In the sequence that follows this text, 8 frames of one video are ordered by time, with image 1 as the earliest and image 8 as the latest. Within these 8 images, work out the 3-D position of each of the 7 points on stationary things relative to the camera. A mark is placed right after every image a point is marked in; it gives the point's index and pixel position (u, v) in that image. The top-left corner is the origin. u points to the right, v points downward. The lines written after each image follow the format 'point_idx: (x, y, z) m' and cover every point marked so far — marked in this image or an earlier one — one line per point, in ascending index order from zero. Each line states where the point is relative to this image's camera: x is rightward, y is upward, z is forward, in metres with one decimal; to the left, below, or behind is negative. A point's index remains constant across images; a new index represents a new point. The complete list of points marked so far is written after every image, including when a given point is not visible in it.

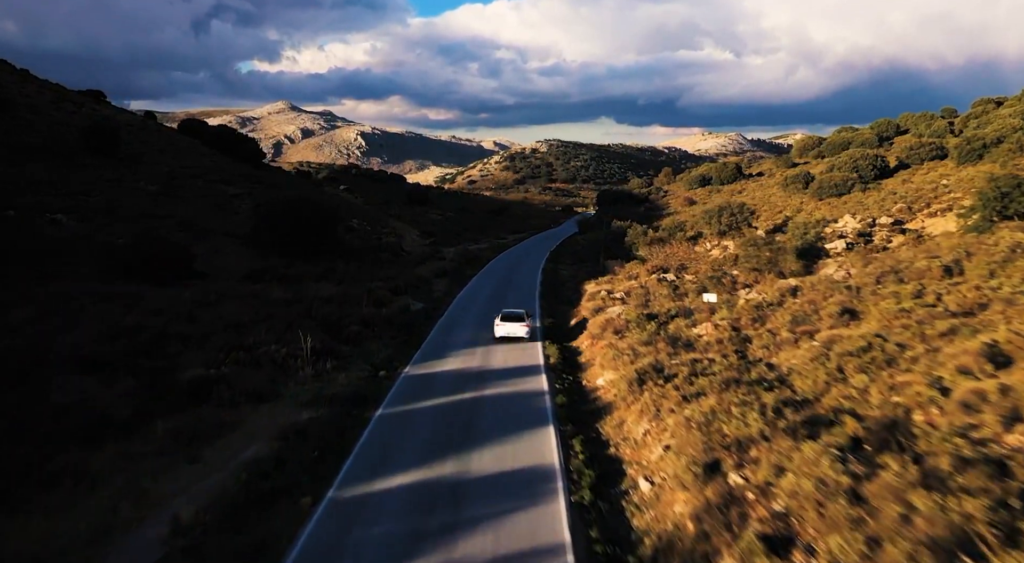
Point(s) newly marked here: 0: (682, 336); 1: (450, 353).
0: (+3.1, -1.0, +11.2) m
1: (-1.1, -1.4, +11.9) m
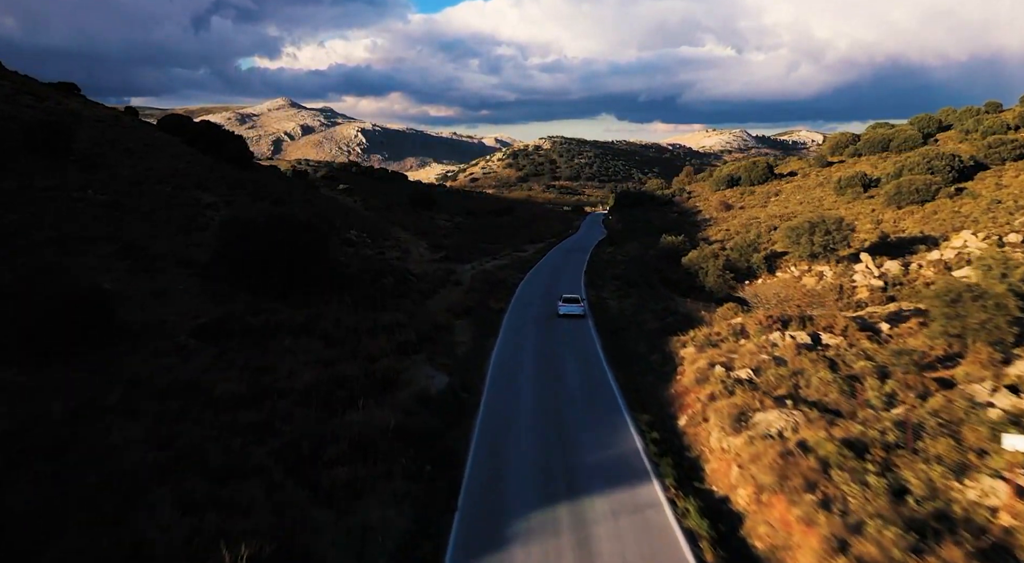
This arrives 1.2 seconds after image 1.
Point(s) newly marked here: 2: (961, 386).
0: (+4.2, -2.2, +5.9) m
1: (0.0, -2.6, +6.6) m
2: (+6.5, -1.5, +9.1) m
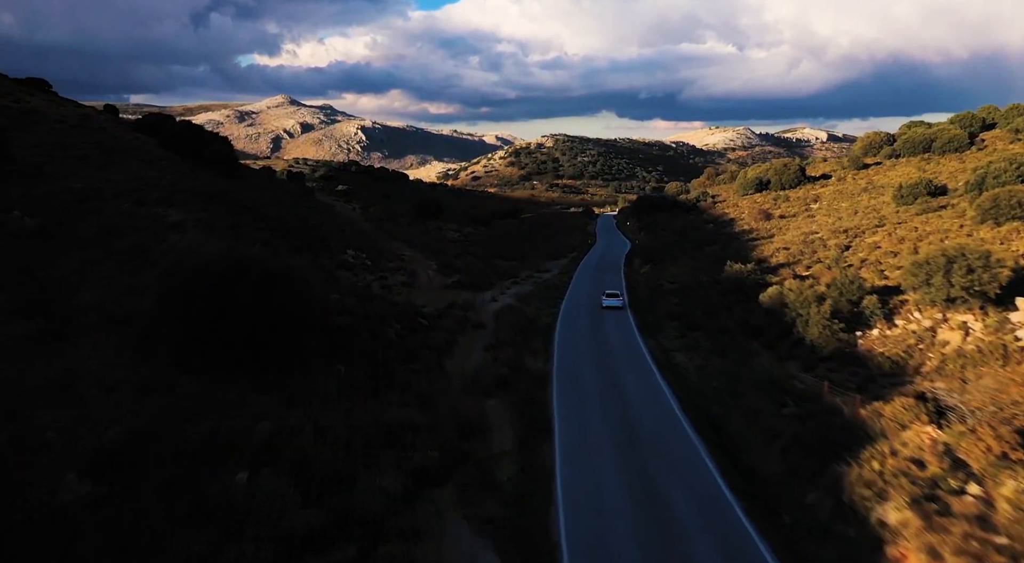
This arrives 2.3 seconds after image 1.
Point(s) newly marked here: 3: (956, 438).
0: (+5.3, -3.6, +1.1) m
1: (+1.1, -4.0, +1.7) m
2: (+7.5, -2.9, +4.2) m
3: (+6.4, -2.3, +9.1) m
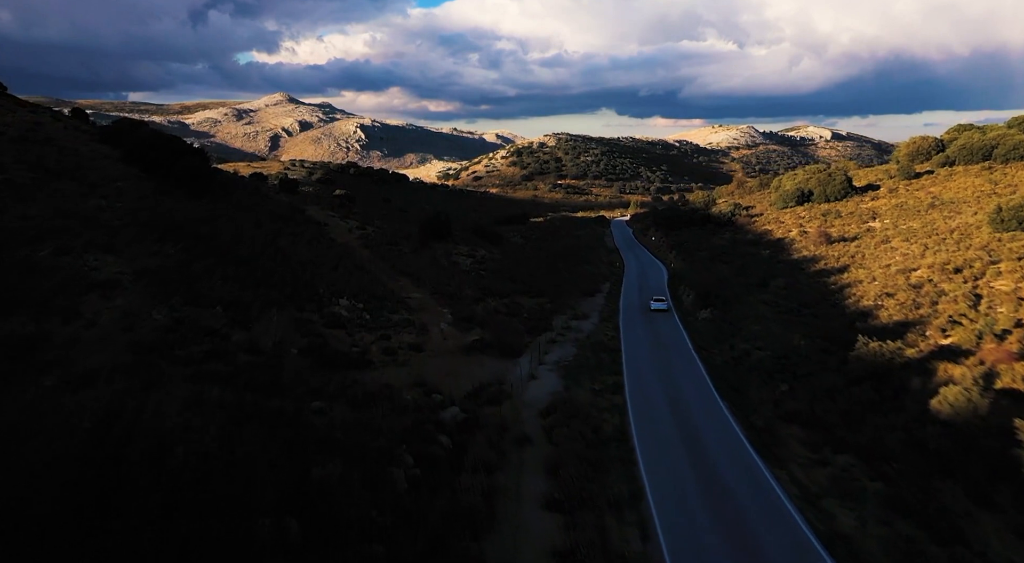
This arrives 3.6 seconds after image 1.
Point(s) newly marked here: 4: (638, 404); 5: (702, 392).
0: (+6.7, -5.8, -4.9) m
1: (+2.4, -6.1, -4.3) m
2: (+8.9, -5.0, -1.8) m
3: (+7.7, -4.4, +3.1) m
4: (+3.2, -3.3, +15.5) m
5: (+5.2, -3.1, +17.2) m
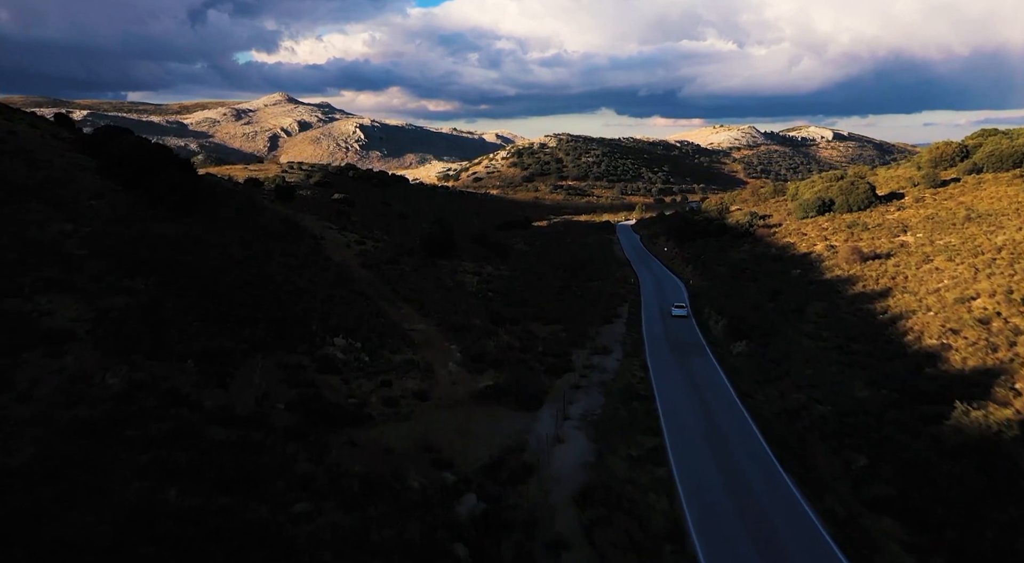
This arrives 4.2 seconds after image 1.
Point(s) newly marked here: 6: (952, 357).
0: (+7.3, -7.0, -7.6) m
1: (+3.0, -7.3, -7.0) m
2: (+9.5, -6.2, -4.5) m
3: (+8.3, -5.6, +0.4) m
4: (+3.8, -4.5, +12.8) m
5: (+5.8, -4.3, +14.5) m
6: (+13.4, -2.2, +19.3) m
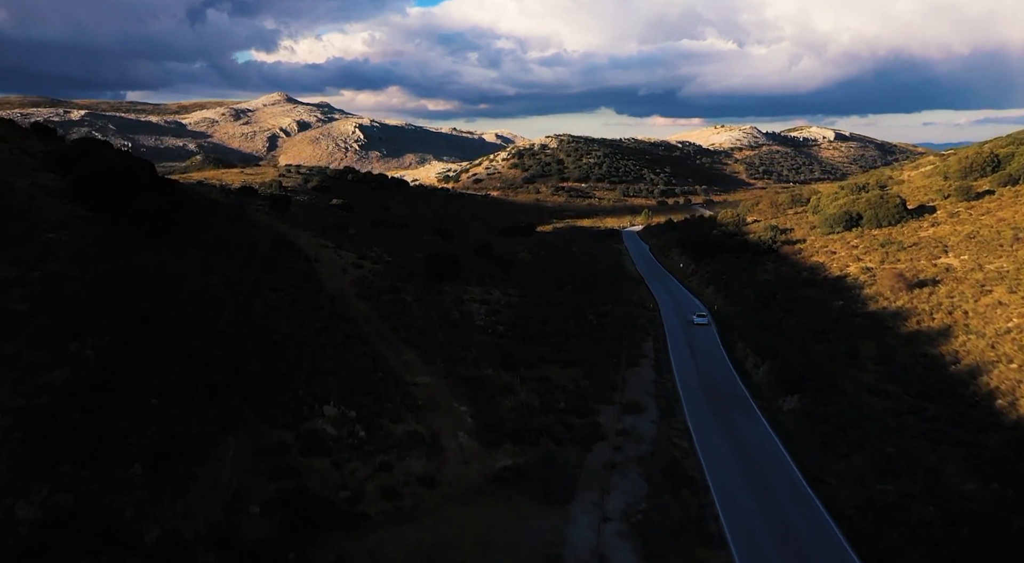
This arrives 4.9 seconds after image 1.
0: (+7.9, -8.6, -10.8) m
1: (+3.7, -8.9, -10.1) m
2: (+10.1, -7.8, -7.6) m
3: (+9.0, -7.2, -2.8) m
4: (+4.4, -6.1, +9.7) m
5: (+6.4, -5.9, +11.3) m
6: (+14.0, -3.8, +16.1) m
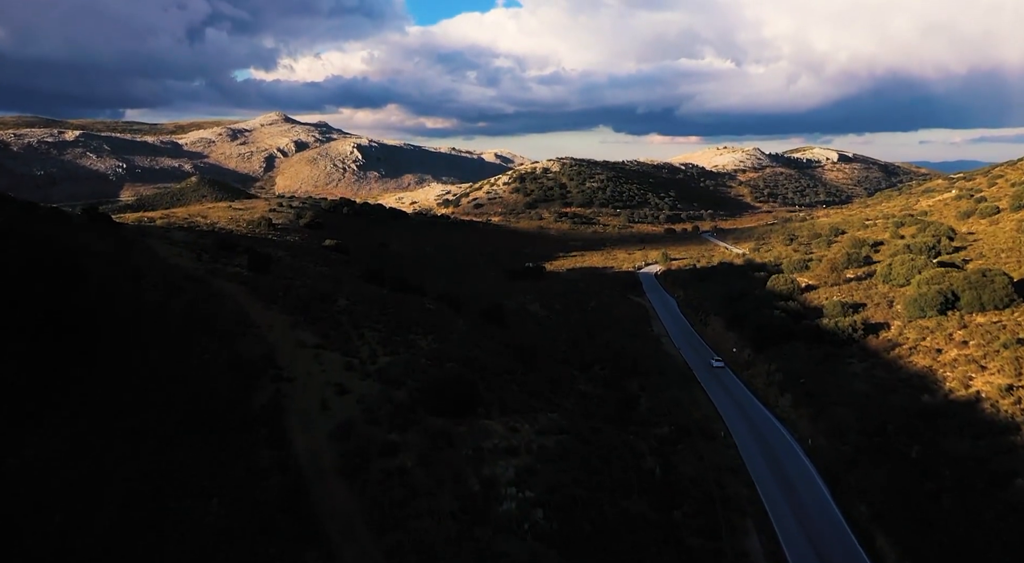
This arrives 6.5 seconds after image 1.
0: (+9.6, -13.3, -20.0) m
1: (+5.4, -13.6, -19.4) m
2: (+11.8, -12.6, -16.9) m
3: (+10.6, -12.1, -12.0) m
4: (+6.0, -11.3, +0.5) m
5: (+8.1, -11.1, +2.1) m
6: (+15.6, -9.1, +7.0) m
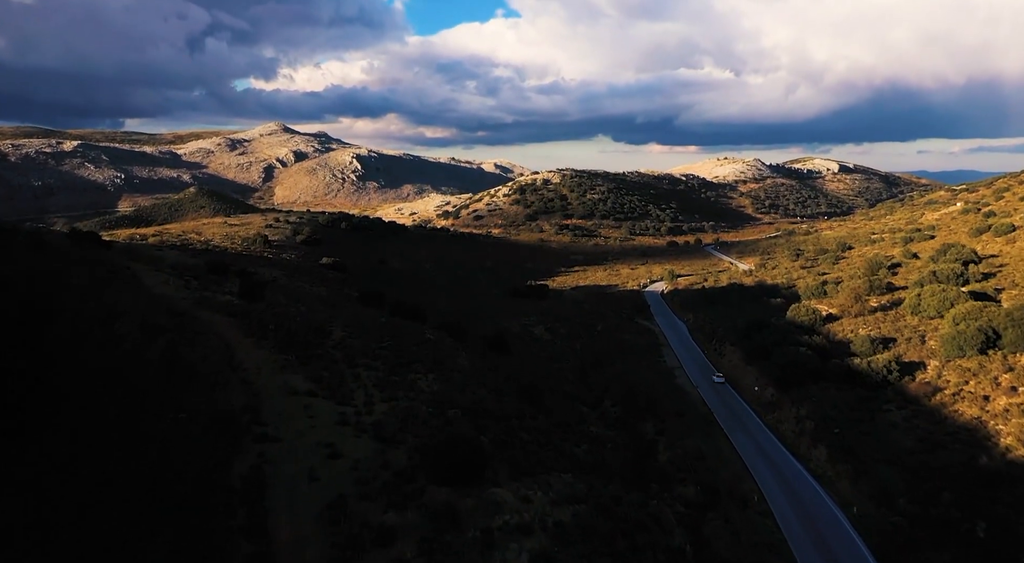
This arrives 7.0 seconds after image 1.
0: (+10.2, -14.7, -23.2) m
1: (+5.9, -15.1, -22.6) m
2: (+12.3, -14.0, -20.0) m
3: (+11.2, -13.6, -15.1) m
4: (+6.5, -13.0, -2.7) m
5: (+8.6, -12.9, -1.0) m
6: (+16.2, -10.9, +3.9) m
